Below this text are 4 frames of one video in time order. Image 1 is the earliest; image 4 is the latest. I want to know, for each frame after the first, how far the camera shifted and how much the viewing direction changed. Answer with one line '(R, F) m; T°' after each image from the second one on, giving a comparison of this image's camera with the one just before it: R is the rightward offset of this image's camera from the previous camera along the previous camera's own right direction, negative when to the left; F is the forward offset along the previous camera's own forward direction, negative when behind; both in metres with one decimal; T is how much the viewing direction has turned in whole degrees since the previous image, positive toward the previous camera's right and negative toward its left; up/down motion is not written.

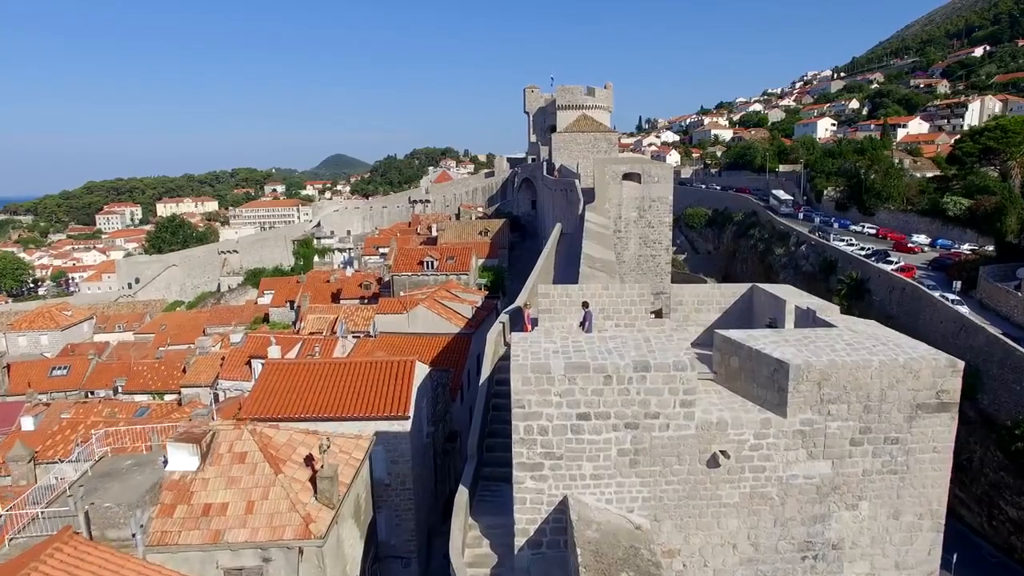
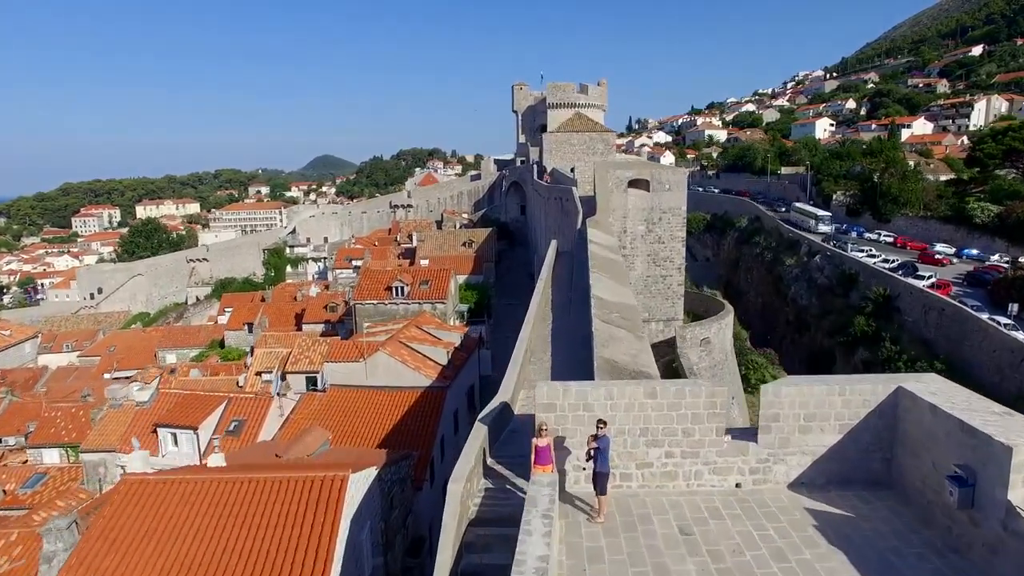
(+0.1, +2.4) m; +1°
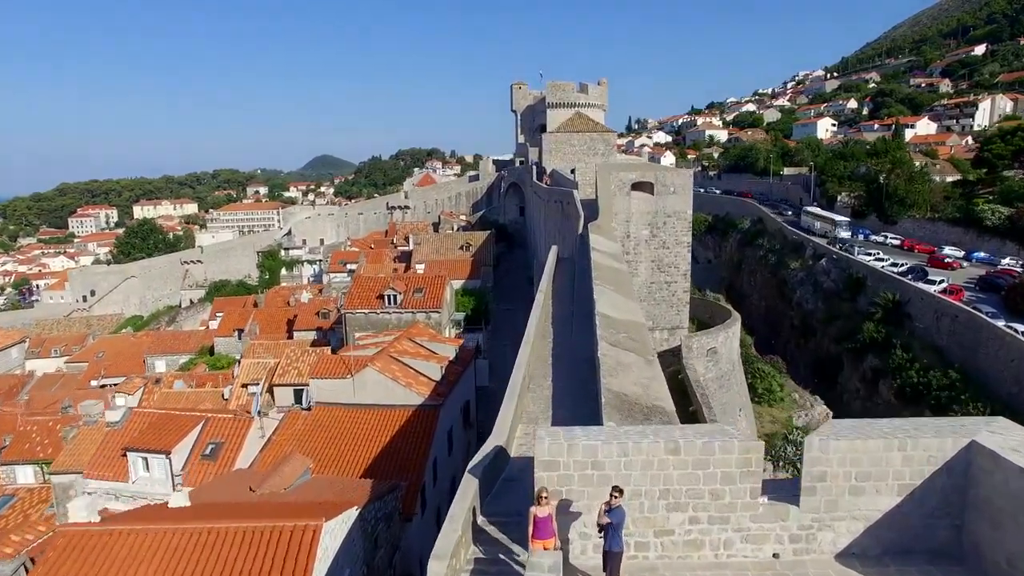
(0.0, +0.6) m; 0°
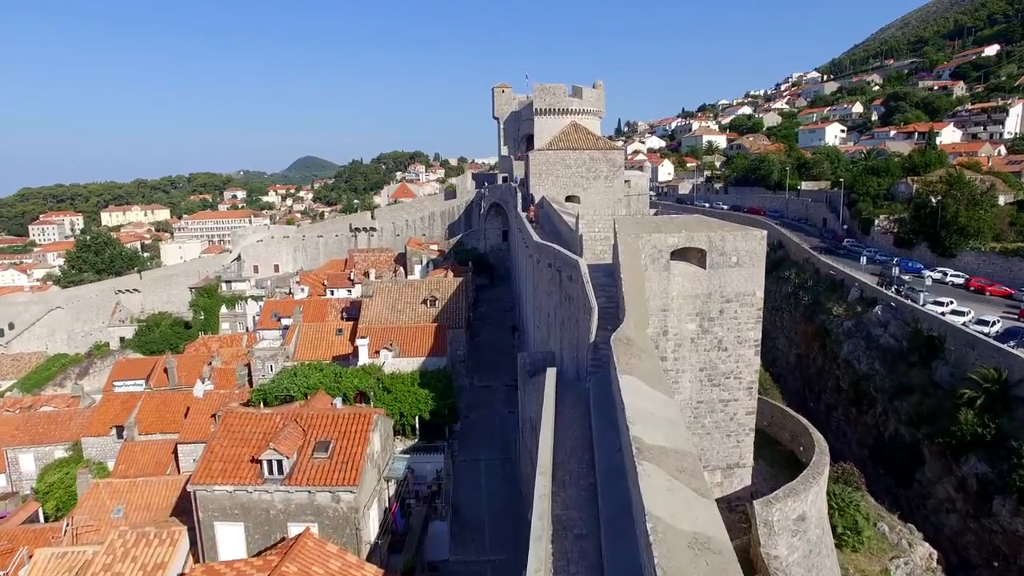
(+0.2, +4.8) m; +1°
